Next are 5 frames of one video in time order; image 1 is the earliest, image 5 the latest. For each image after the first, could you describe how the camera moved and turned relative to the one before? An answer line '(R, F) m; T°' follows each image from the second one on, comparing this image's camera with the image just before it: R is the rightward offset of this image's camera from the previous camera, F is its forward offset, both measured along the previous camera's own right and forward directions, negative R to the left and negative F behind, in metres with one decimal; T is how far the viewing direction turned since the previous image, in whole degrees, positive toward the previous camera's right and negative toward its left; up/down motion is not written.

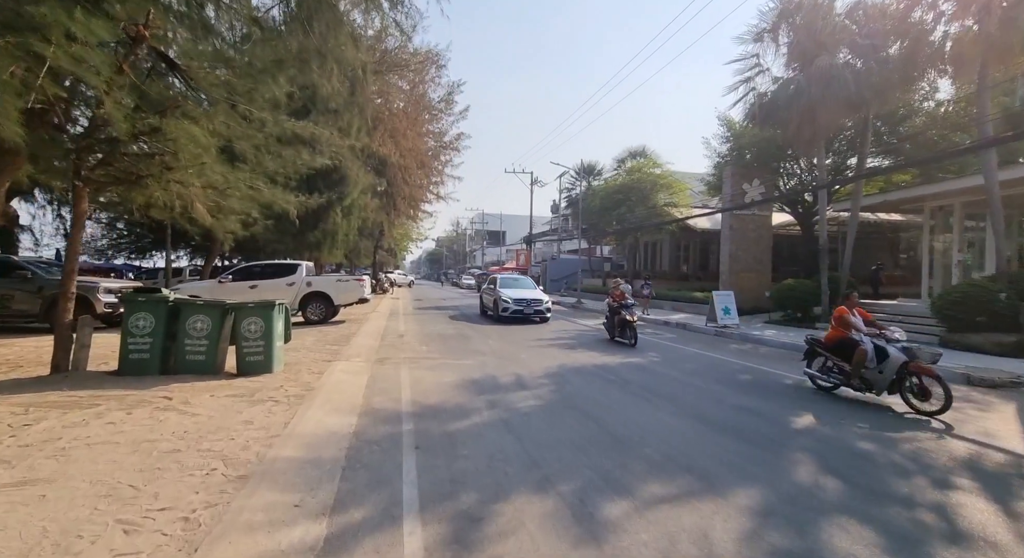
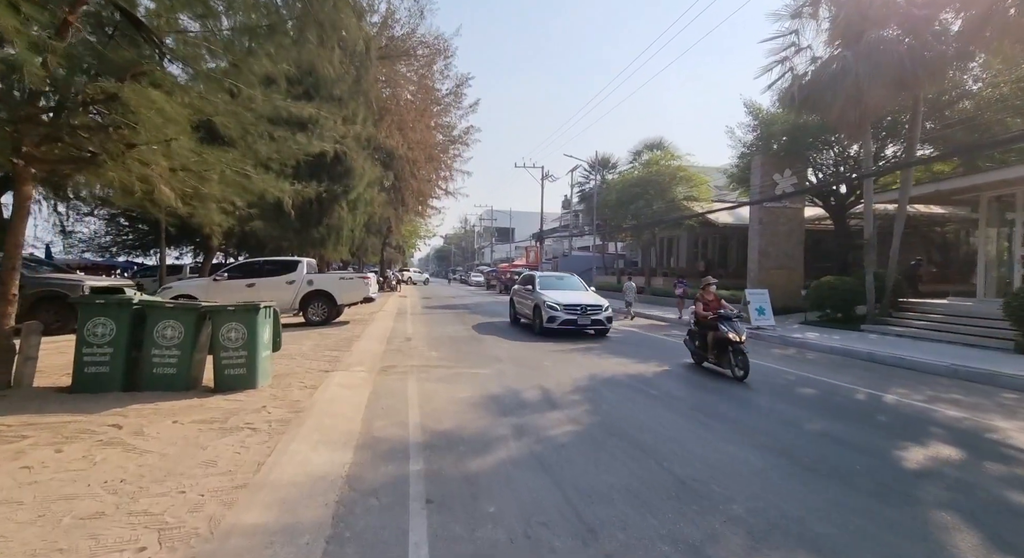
(-0.3, +1.3) m; -1°
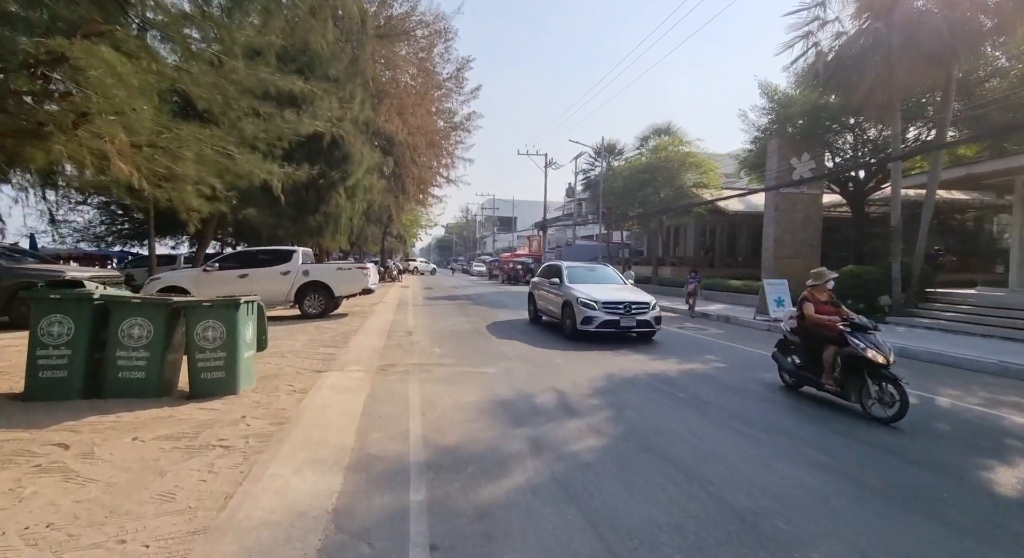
(-0.1, +0.8) m; 0°
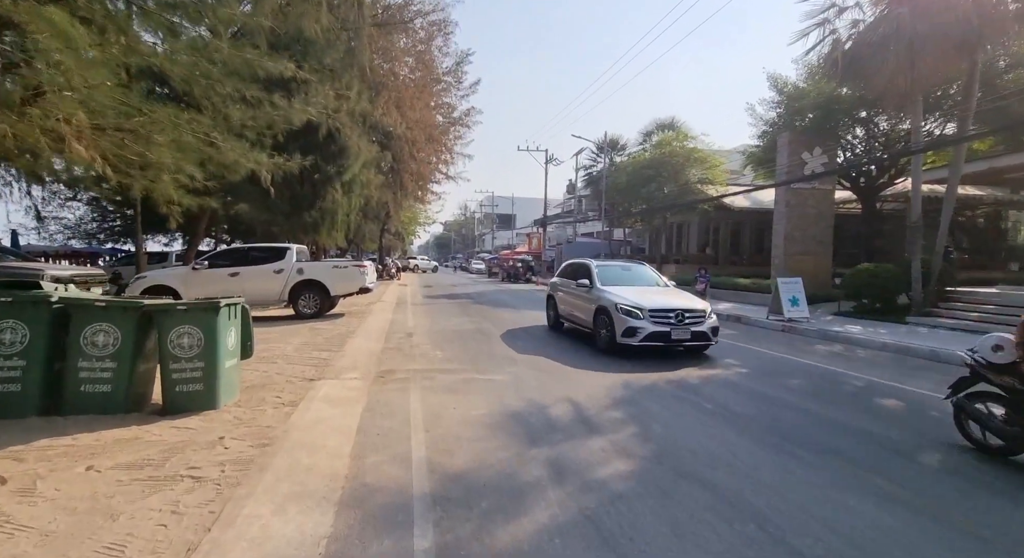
(-0.2, +0.7) m; 0°
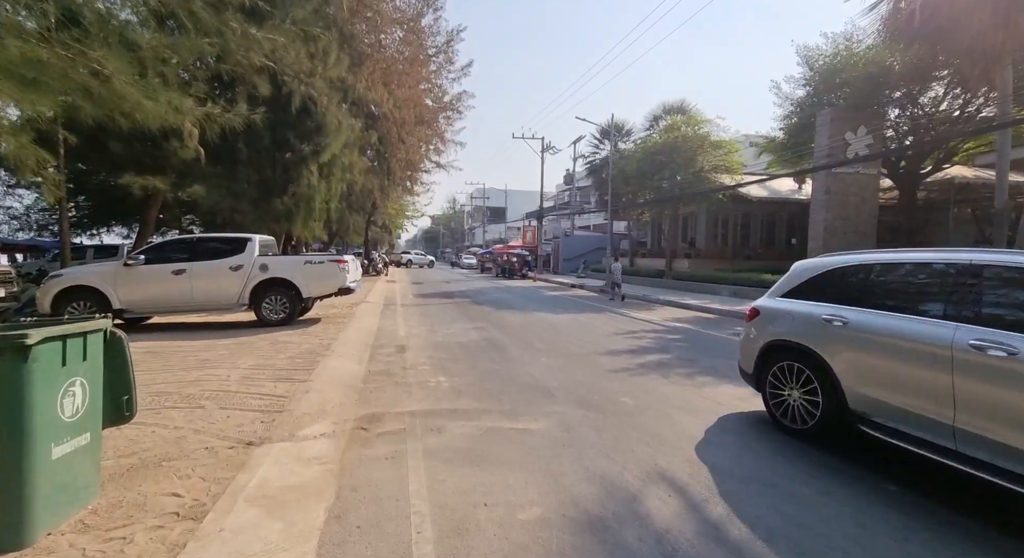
(-0.6, +2.6) m; +1°
